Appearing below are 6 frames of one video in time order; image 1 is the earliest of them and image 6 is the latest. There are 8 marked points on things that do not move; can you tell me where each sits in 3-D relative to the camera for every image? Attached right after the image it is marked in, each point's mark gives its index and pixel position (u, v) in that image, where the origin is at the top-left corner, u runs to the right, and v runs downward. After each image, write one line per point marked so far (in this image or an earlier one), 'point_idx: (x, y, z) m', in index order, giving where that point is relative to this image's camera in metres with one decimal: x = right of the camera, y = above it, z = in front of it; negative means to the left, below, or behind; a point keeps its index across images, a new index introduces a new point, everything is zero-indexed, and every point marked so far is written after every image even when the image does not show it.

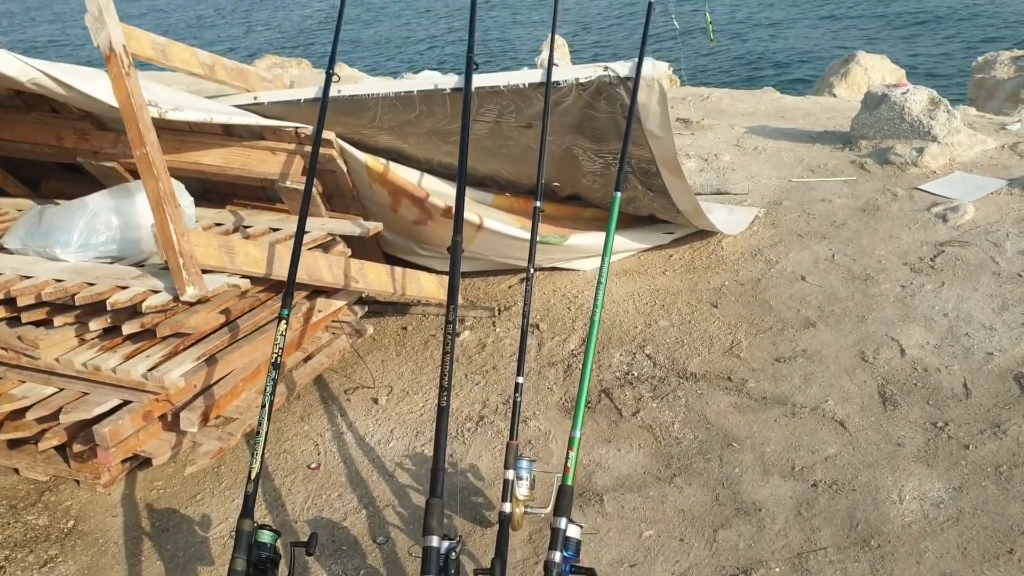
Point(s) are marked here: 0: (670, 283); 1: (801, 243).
0: (+1.2, 0.0, +6.1) m
1: (+2.3, +0.4, +6.3) m
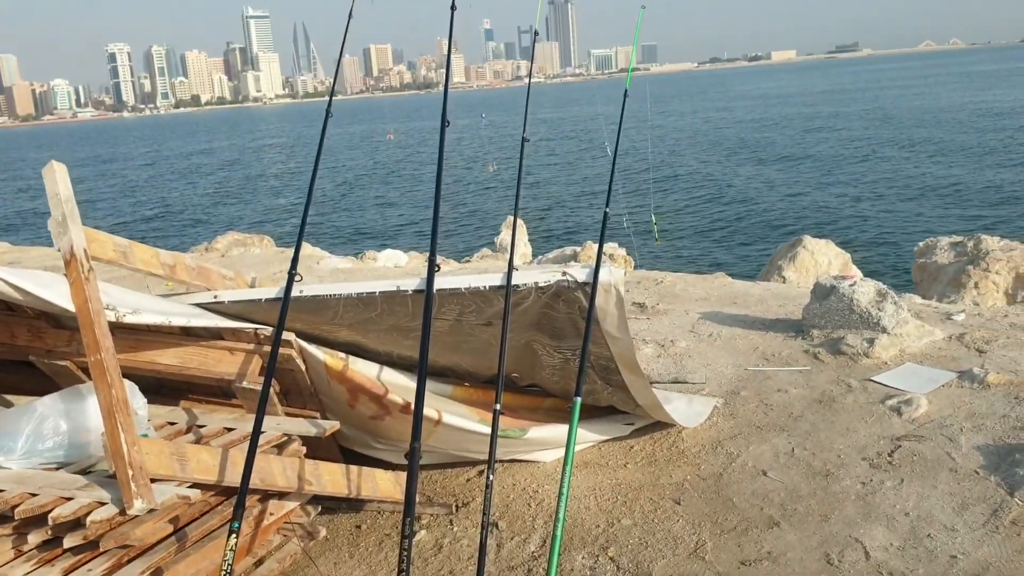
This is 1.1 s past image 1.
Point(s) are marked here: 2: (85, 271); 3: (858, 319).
0: (+0.9, -1.5, +6.1) m
1: (+2.0, -1.2, +6.4) m
2: (-2.2, +0.1, +4.0) m
3: (+3.4, -0.3, +7.7) m
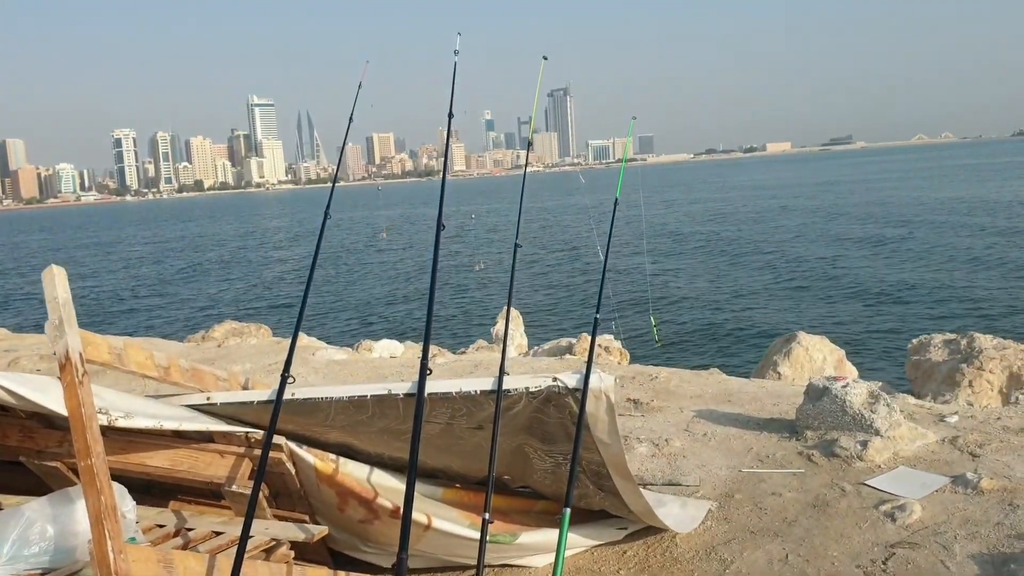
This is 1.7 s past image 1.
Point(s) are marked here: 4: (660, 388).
0: (+0.9, -2.2, +5.9) m
1: (+1.9, -2.0, +6.3) m
2: (-2.2, -0.5, +4.1) m
3: (+3.3, -1.3, +7.7) m
4: (+1.9, -1.3, +10.0) m
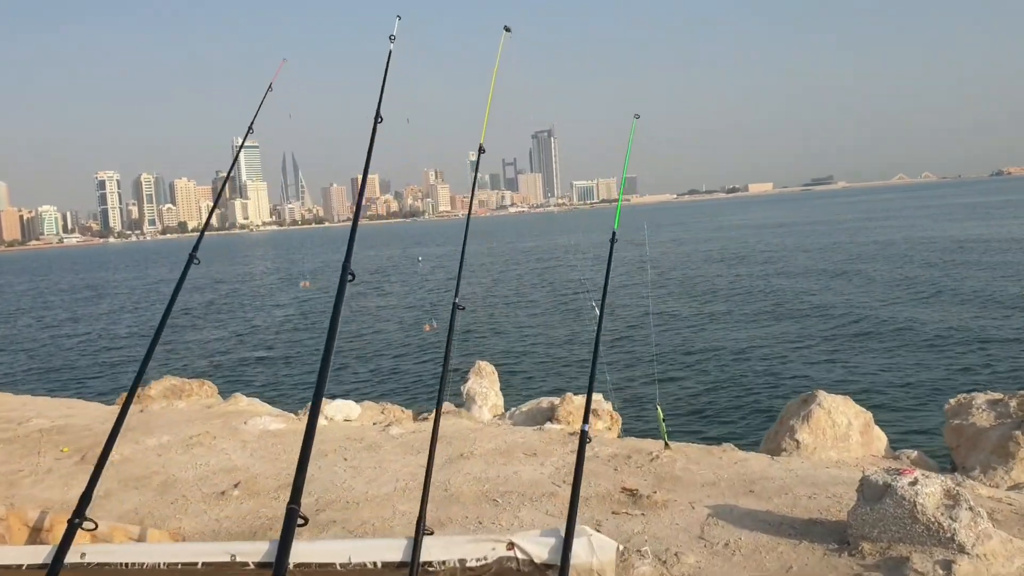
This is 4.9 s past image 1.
0: (+0.6, -2.6, +3.9) m
1: (+1.7, -2.4, +4.3) m
2: (-2.5, -0.8, +2.1) m
3: (+3.0, -1.8, +5.8) m
4: (+1.5, -1.9, +8.0) m
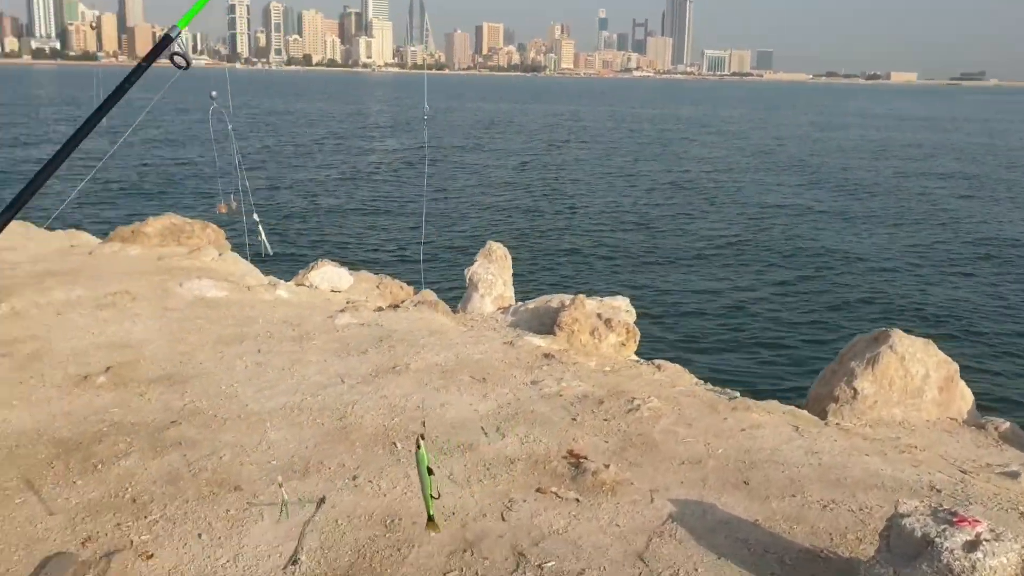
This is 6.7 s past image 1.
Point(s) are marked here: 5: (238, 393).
0: (-0.7, -2.4, +2.1) m
1: (+0.5, -2.2, +2.3) m
2: (-3.7, -0.5, +0.3) m
3: (+2.1, -1.5, +3.5) m
4: (+0.9, -1.1, +5.8) m
5: (-2.1, -0.8, +6.1) m
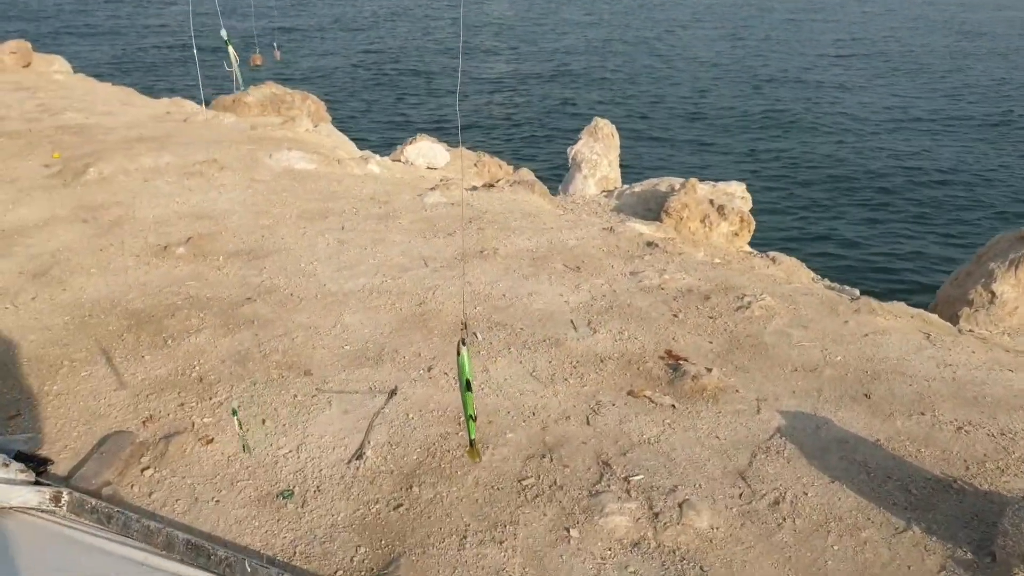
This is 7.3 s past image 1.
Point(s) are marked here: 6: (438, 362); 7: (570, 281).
0: (-0.6, -2.1, +1.9) m
1: (+0.6, -1.9, +1.9) m
2: (-3.8, -0.3, +0.3) m
3: (+2.3, -1.1, +2.8) m
4: (+1.5, -0.3, +5.2) m
5: (-1.4, +0.1, +5.8) m
6: (-0.5, -0.4, +4.8) m
7: (+0.4, +0.1, +5.9) m
